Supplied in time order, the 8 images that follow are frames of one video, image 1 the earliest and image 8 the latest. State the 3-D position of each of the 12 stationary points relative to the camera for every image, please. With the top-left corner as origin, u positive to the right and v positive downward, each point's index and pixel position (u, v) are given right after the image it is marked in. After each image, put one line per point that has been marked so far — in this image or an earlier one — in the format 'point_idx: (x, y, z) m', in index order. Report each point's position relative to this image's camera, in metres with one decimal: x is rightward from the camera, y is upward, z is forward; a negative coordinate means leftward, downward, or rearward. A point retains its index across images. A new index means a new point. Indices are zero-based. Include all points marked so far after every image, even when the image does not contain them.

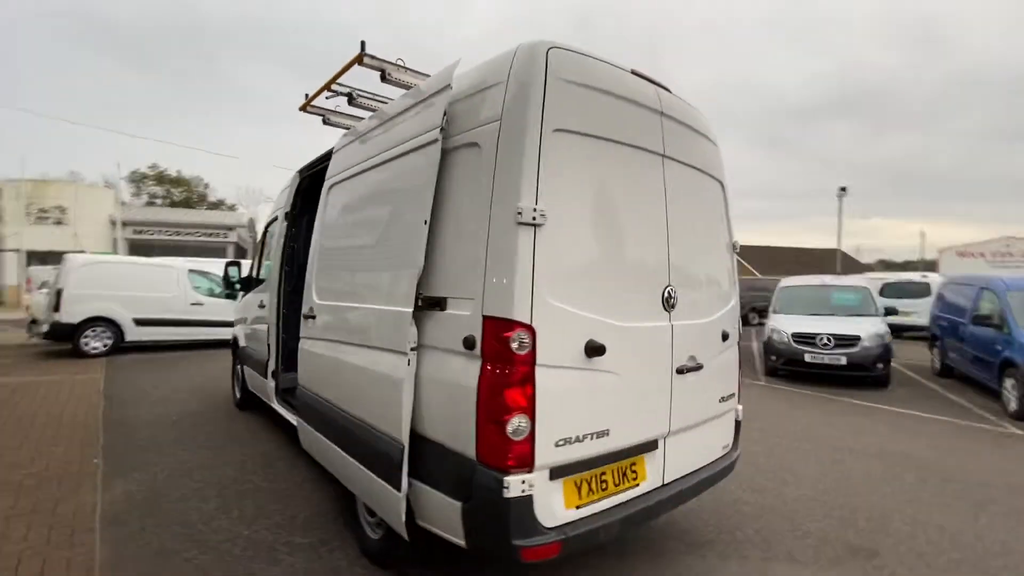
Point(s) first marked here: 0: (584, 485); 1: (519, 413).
0: (+0.4, -1.0, +2.5) m
1: (0.0, -0.6, +2.2) m
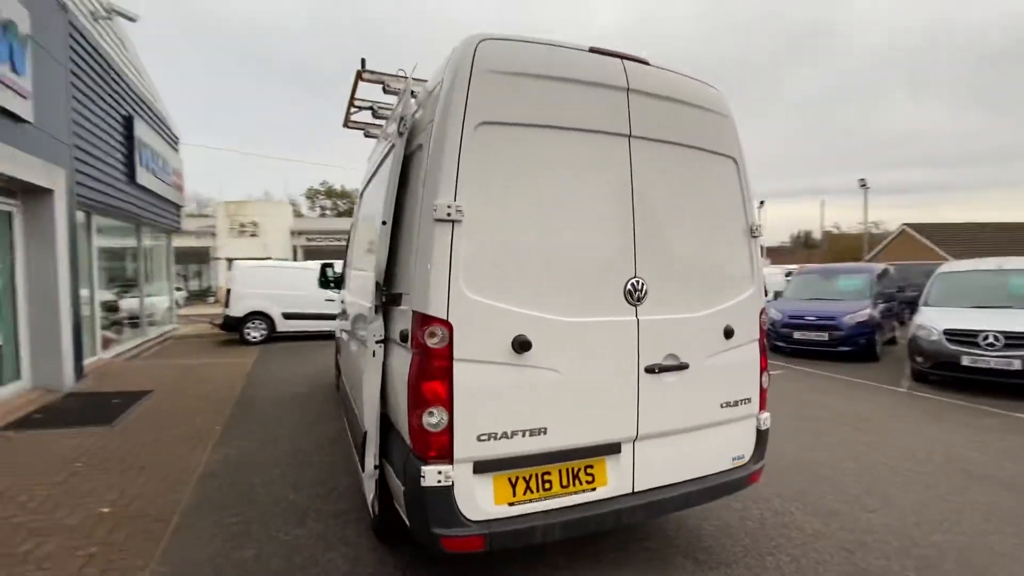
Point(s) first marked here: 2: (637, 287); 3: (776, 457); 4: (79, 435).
0: (0.0, -1.0, +2.5) m
1: (-0.4, -0.6, +2.3) m
2: (+0.7, 0.0, +2.7) m
3: (+2.8, -1.8, +5.2) m
4: (-4.9, -1.7, +5.5) m
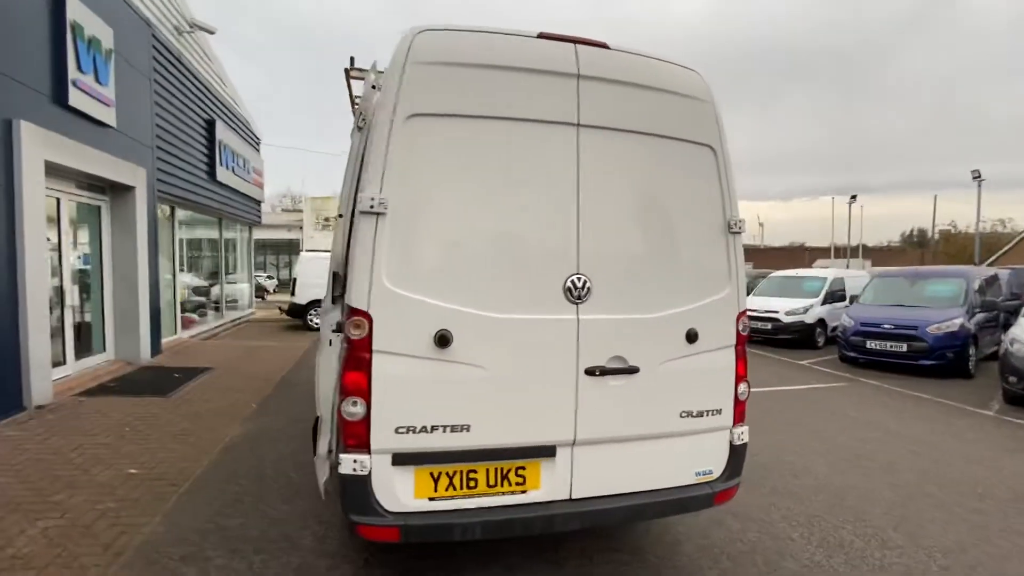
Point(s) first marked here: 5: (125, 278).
0: (-0.4, -1.0, +2.4) m
1: (-0.8, -0.5, +2.3) m
2: (+0.3, 0.0, +2.6) m
3: (+2.8, -1.8, +4.7) m
4: (-4.8, -1.5, +6.2) m
5: (-6.5, +0.2, +8.1) m
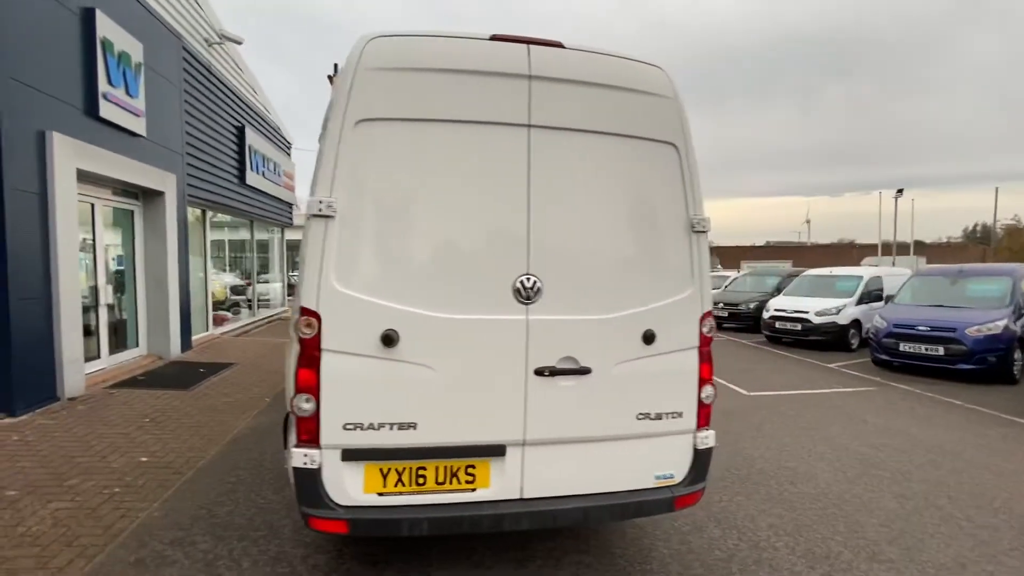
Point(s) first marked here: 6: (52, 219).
0: (-0.6, -1.0, +2.5) m
1: (-1.0, -0.5, +2.4) m
2: (+0.1, 0.0, +2.6) m
3: (+2.7, -1.8, +4.5) m
4: (-4.8, -1.5, +6.6) m
5: (-6.4, +0.2, +8.6) m
6: (-5.6, +0.8, +5.9) m
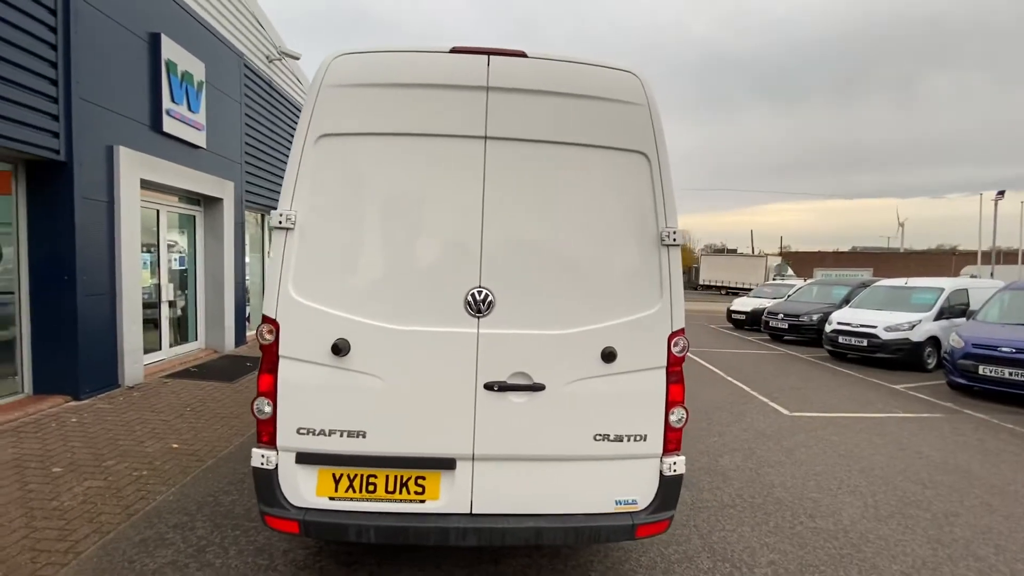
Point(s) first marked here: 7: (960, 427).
0: (-0.9, -1.0, +2.6) m
1: (-1.3, -0.6, +2.6) m
2: (-0.2, -0.1, +2.6) m
3: (+2.6, -2.0, +4.2) m
4: (-4.5, -1.5, +7.1) m
5: (-5.8, +0.2, +9.4) m
6: (-5.4, +0.9, +6.6) m
7: (+6.5, -2.0, +7.0) m
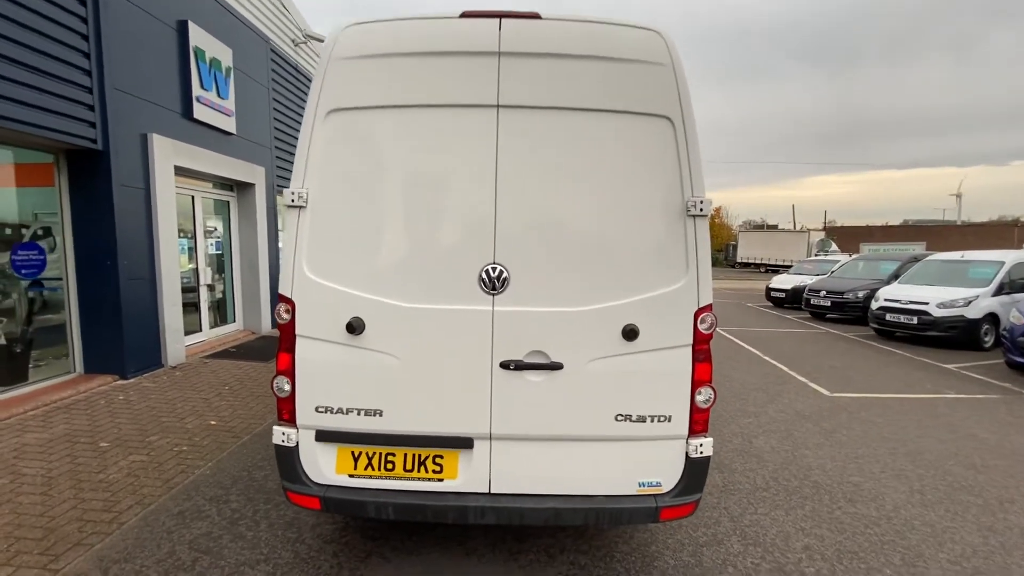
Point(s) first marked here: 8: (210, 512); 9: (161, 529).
0: (-0.8, -0.9, +2.6) m
1: (-1.2, -0.5, +2.6) m
2: (-0.1, +0.1, +2.5) m
3: (+2.8, -1.8, +4.0) m
4: (-4.1, -1.2, +7.4) m
5: (-5.3, +0.5, +9.6) m
6: (-5.1, +1.1, +6.8) m
7: (+6.9, -1.6, +6.5) m
8: (-2.2, -1.7, +3.6) m
9: (-2.5, -1.7, +3.4) m
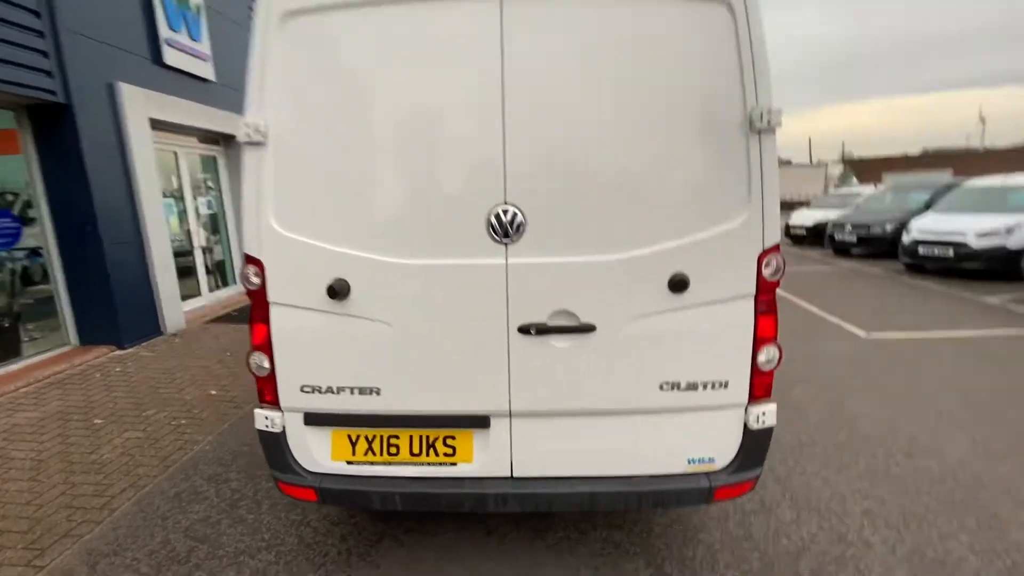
0: (-0.7, -0.7, +2.2) m
1: (-1.1, -0.3, +2.2) m
2: (0.0, +0.3, +2.0) m
3: (+3.0, -1.3, +3.6) m
4: (-3.9, -0.6, +7.1) m
5: (-5.1, +1.3, +9.1) m
6: (-5.0, +1.6, +6.3) m
7: (+7.1, -0.7, +6.0) m
8: (-2.1, -1.4, +3.3) m
9: (-2.3, -1.5, +3.1) m
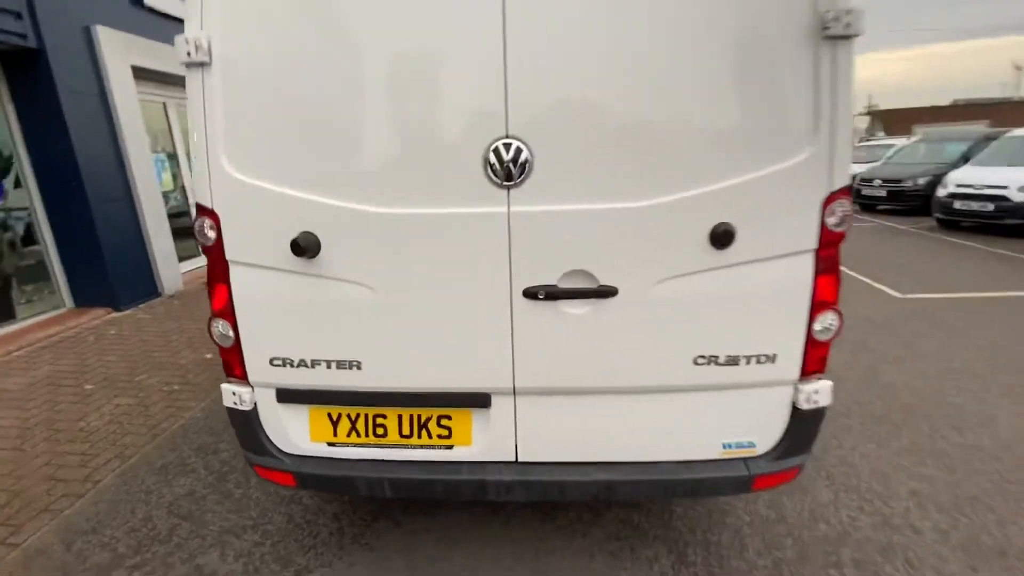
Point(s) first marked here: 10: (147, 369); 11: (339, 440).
0: (-0.7, -0.5, +1.9) m
1: (-1.1, -0.1, +1.8) m
2: (0.0, +0.4, +1.6) m
3: (+3.0, -1.0, +3.3) m
4: (-3.8, -0.1, +6.8) m
5: (-4.9, +2.0, +8.8) m
6: (-4.8, +2.1, +5.9) m
7: (+7.2, -0.2, +5.5) m
8: (-2.0, -1.1, +3.1) m
9: (-2.2, -1.2, +2.9) m
10: (-3.4, -0.8, +4.4) m
11: (-0.7, -0.6, +1.9) m
